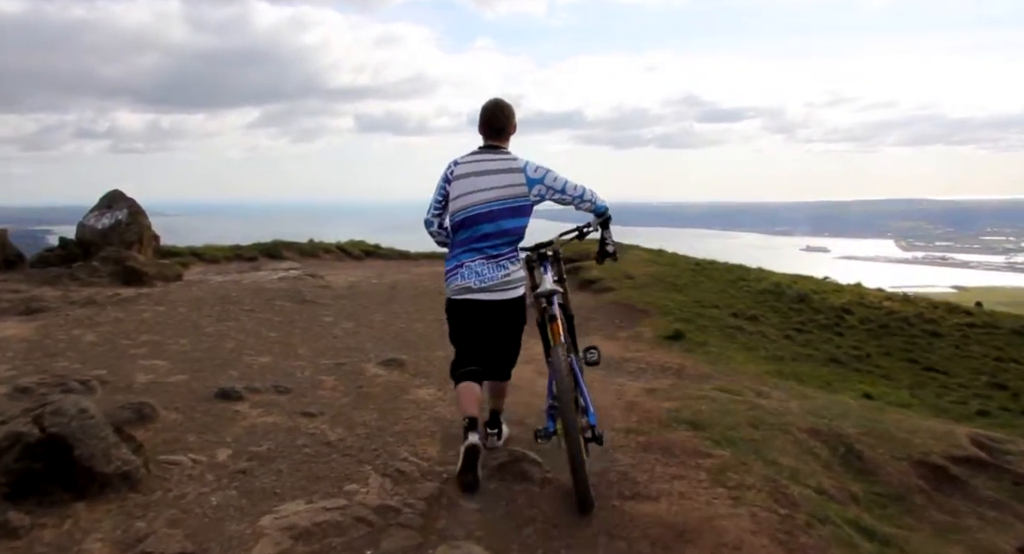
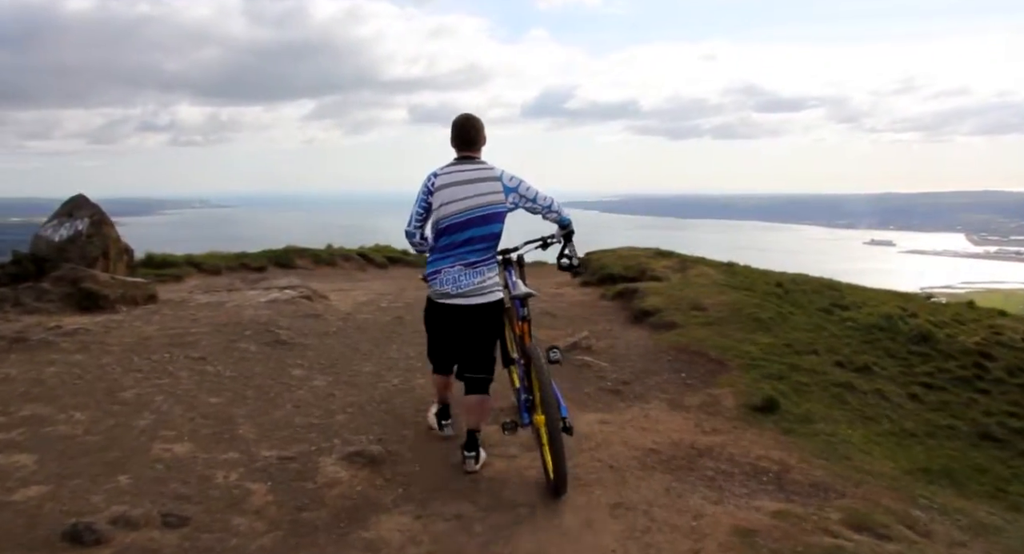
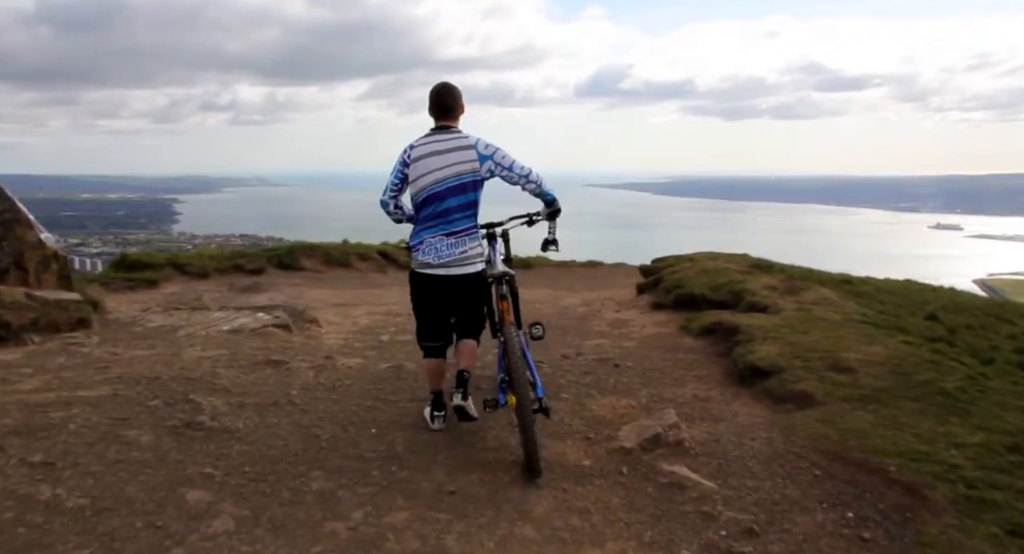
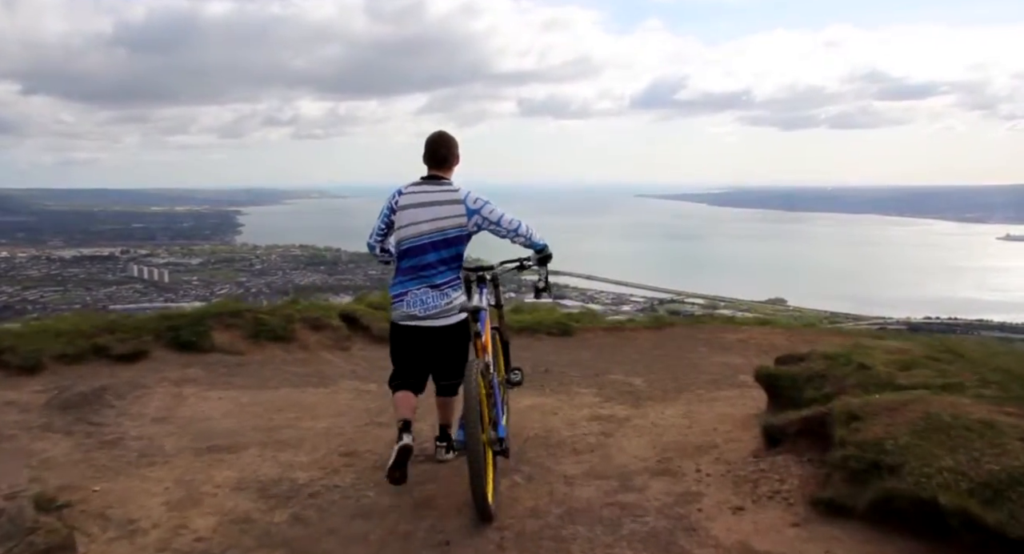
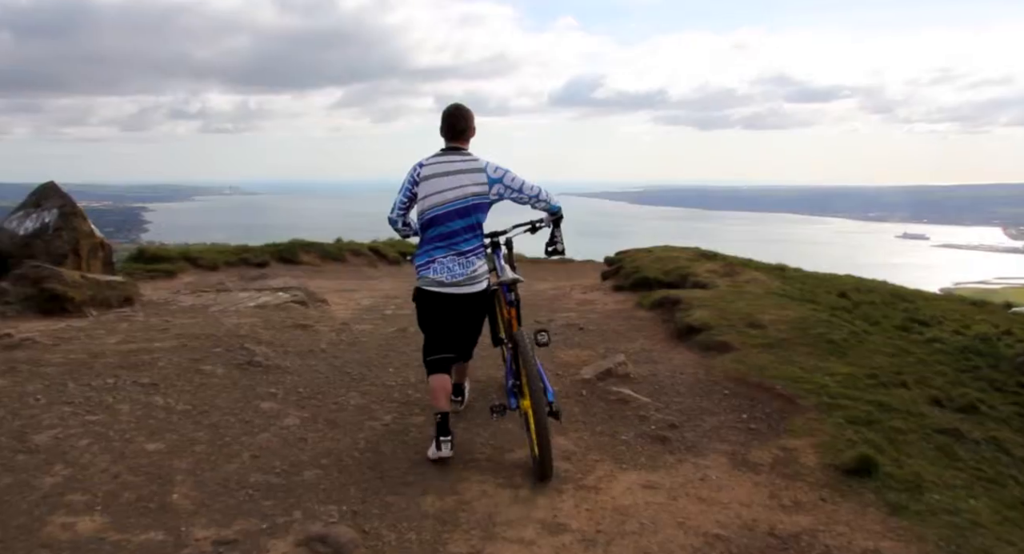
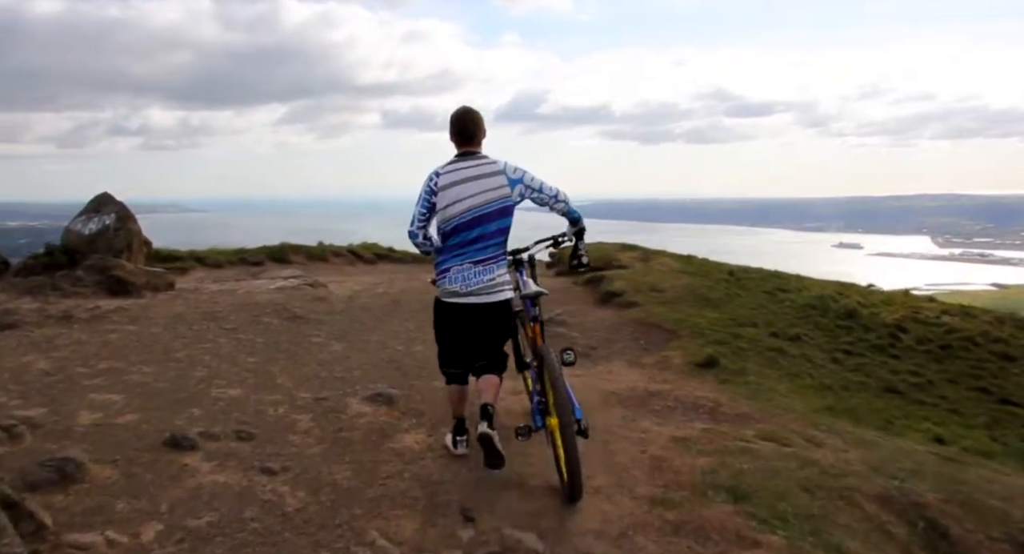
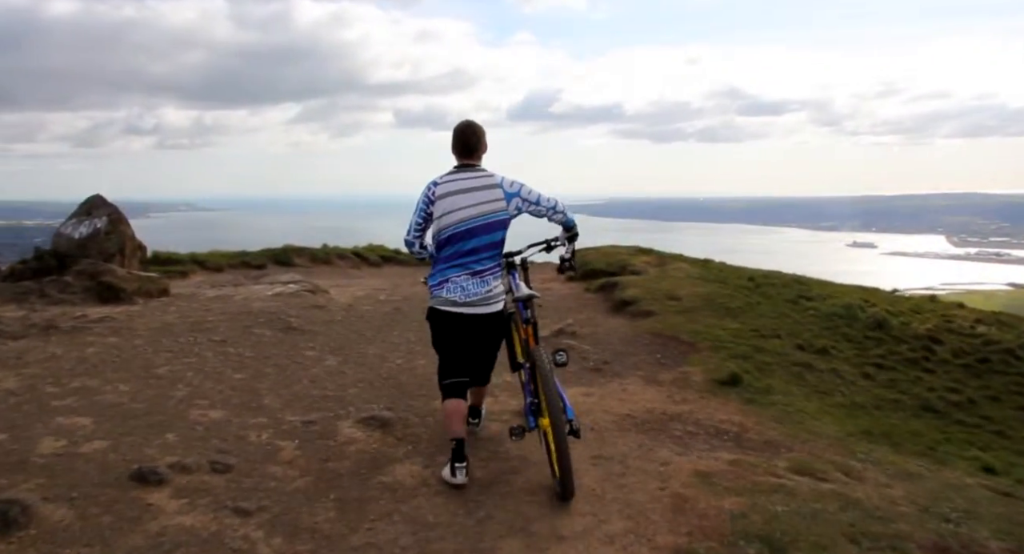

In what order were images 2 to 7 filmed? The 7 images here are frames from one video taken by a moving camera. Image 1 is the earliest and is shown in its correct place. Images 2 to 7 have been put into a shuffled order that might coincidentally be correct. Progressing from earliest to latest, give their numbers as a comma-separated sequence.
6, 7, 2, 5, 3, 4
